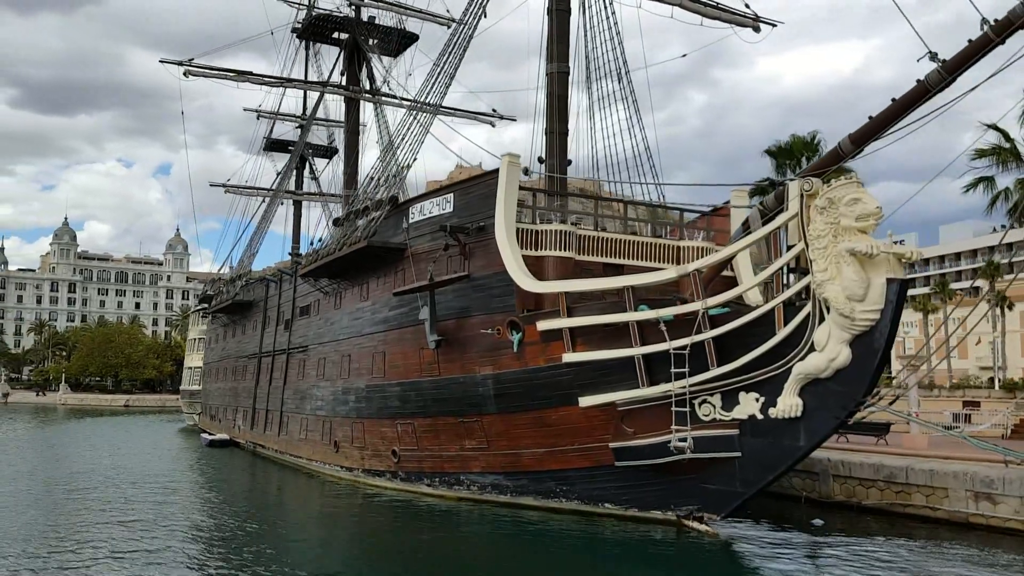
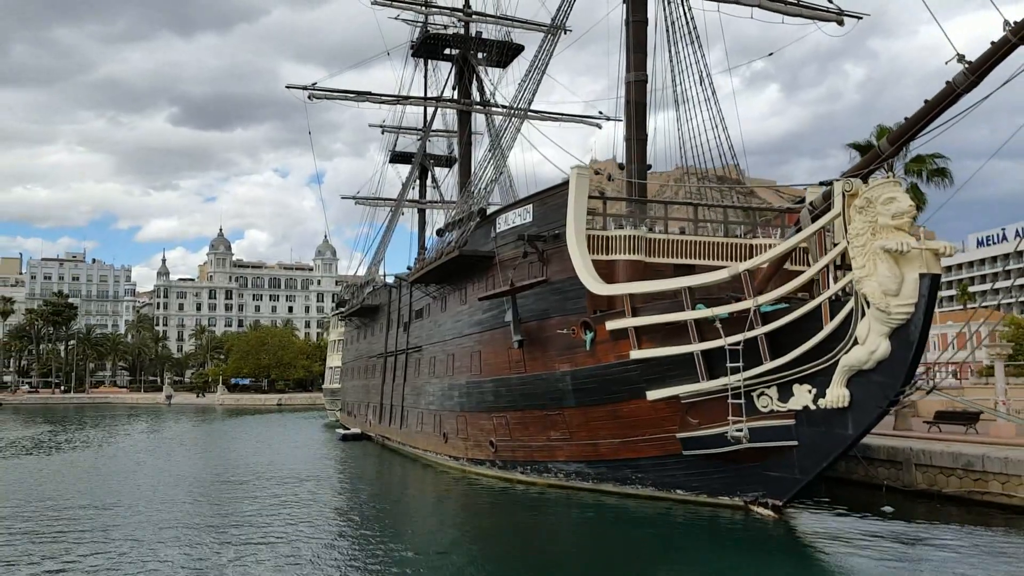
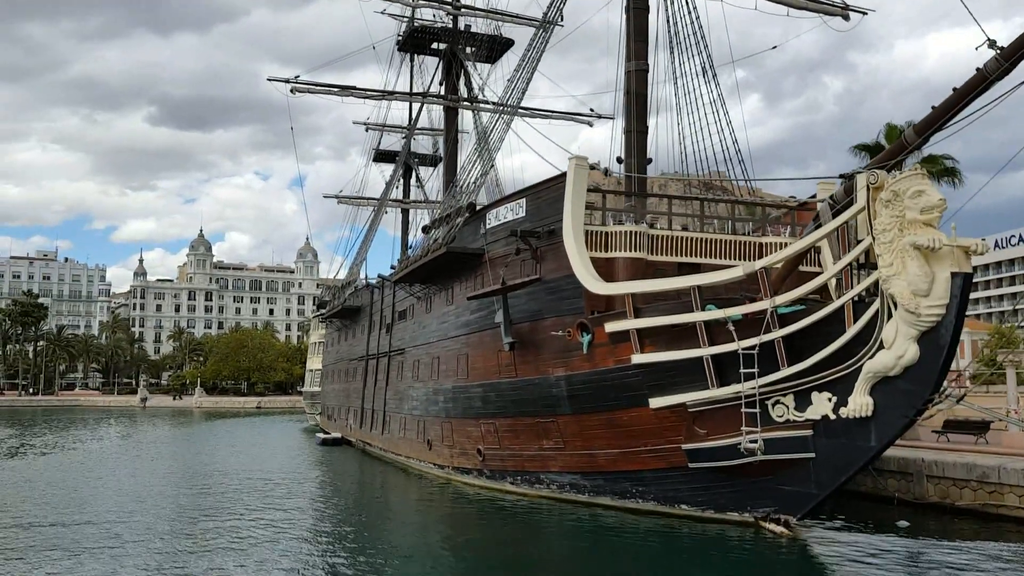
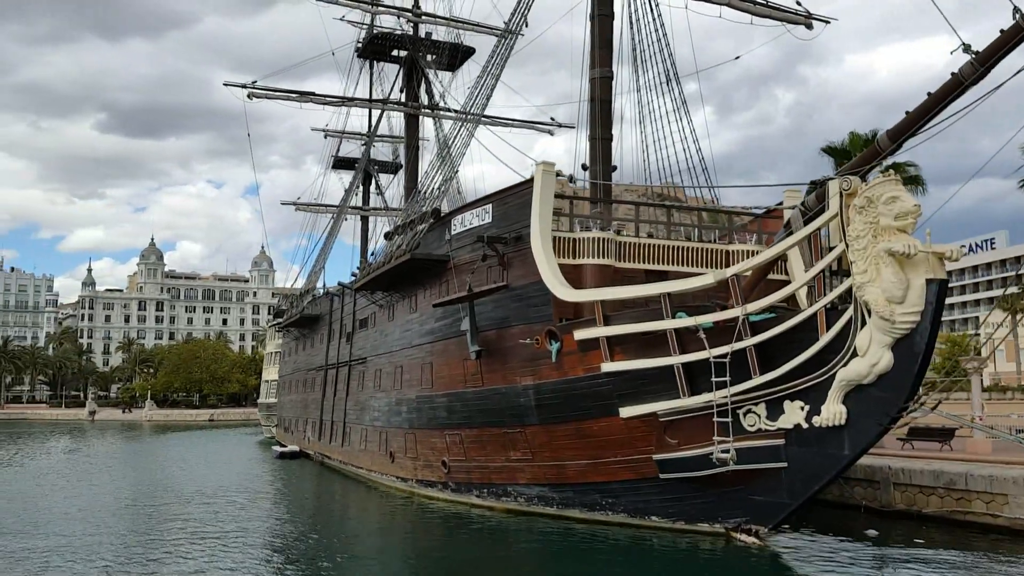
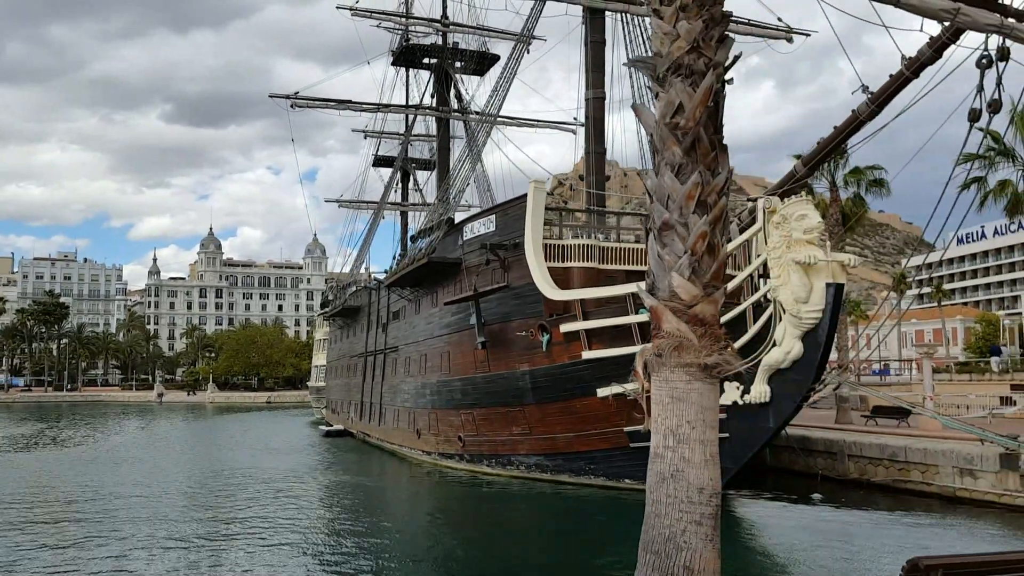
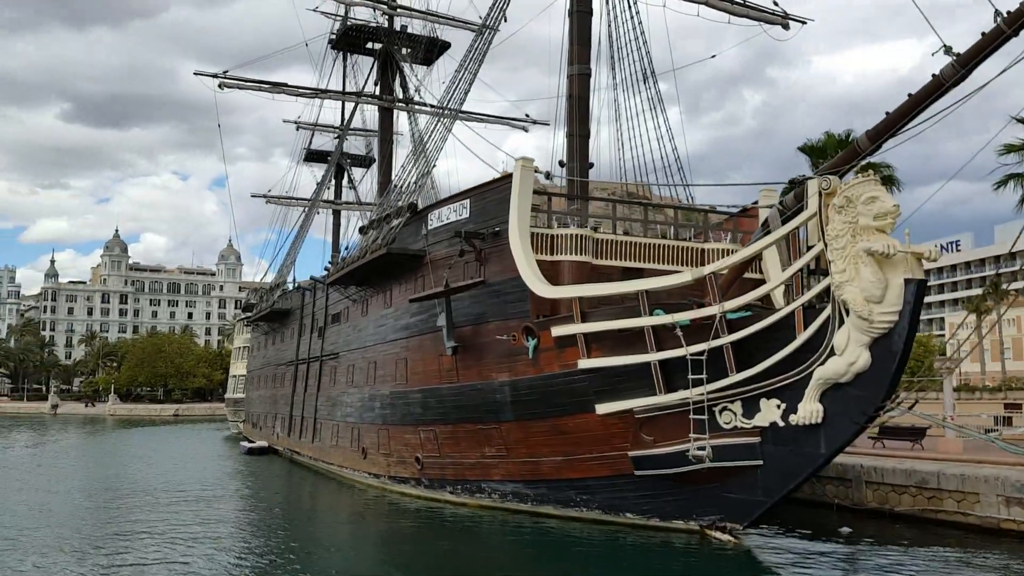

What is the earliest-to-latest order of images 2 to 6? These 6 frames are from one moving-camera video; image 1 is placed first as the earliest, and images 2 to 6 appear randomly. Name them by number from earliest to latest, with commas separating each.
6, 4, 3, 2, 5
